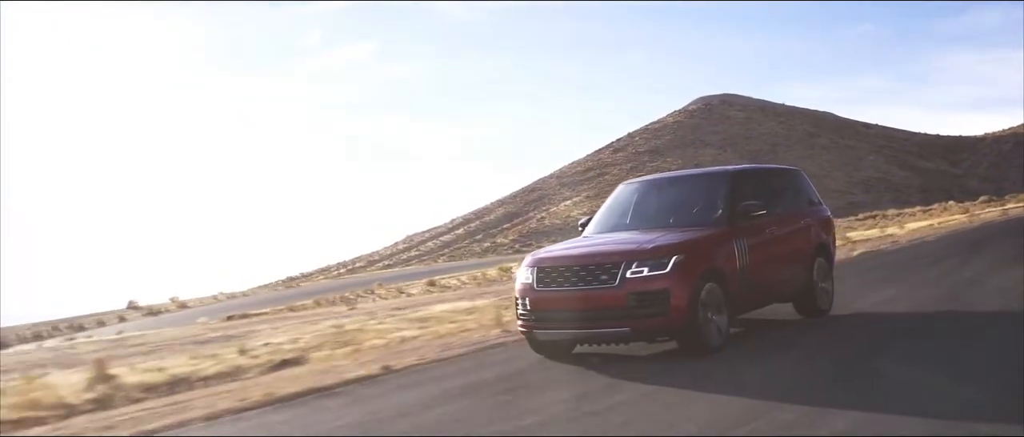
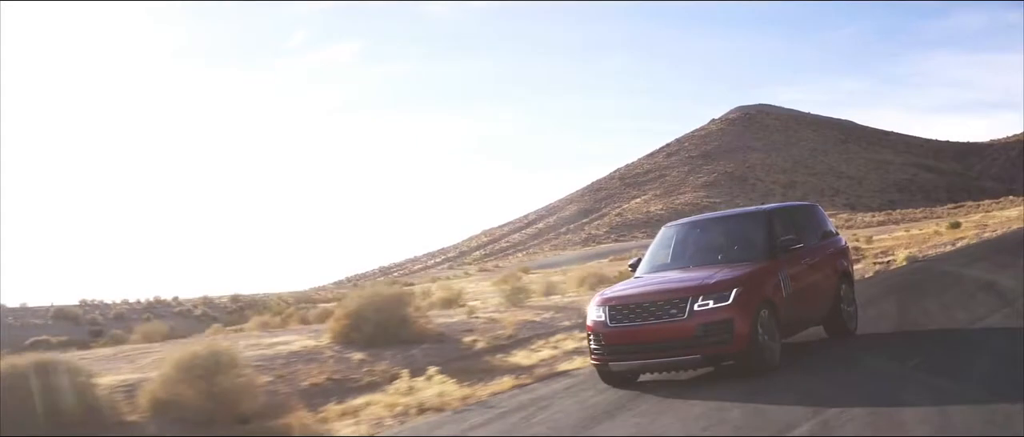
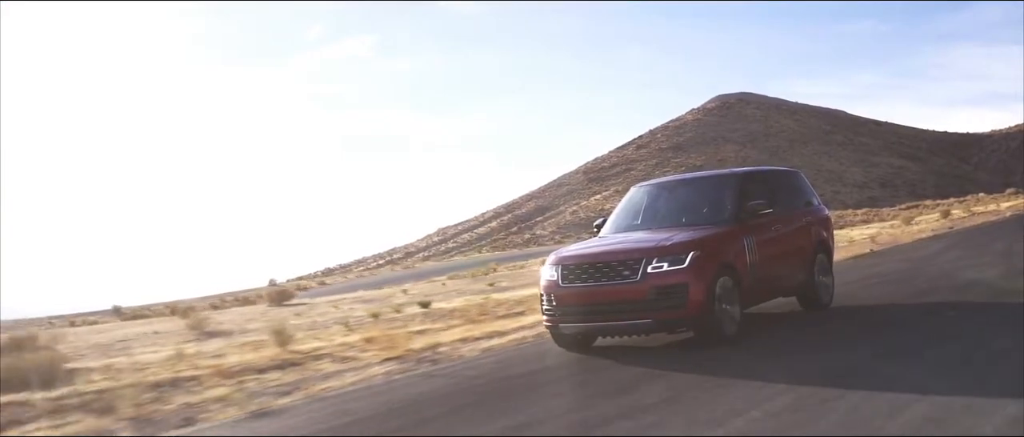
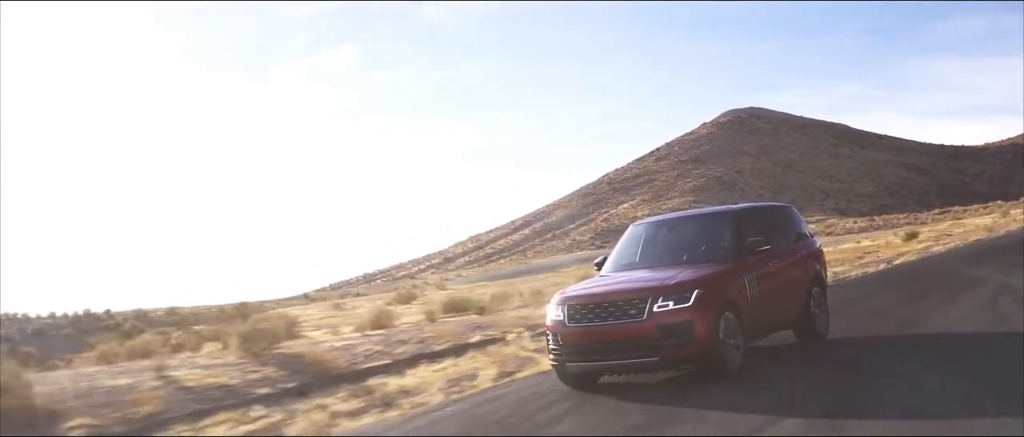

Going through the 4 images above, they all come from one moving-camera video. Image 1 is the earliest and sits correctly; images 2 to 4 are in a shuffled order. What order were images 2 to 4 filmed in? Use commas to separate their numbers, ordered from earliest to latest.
3, 4, 2
